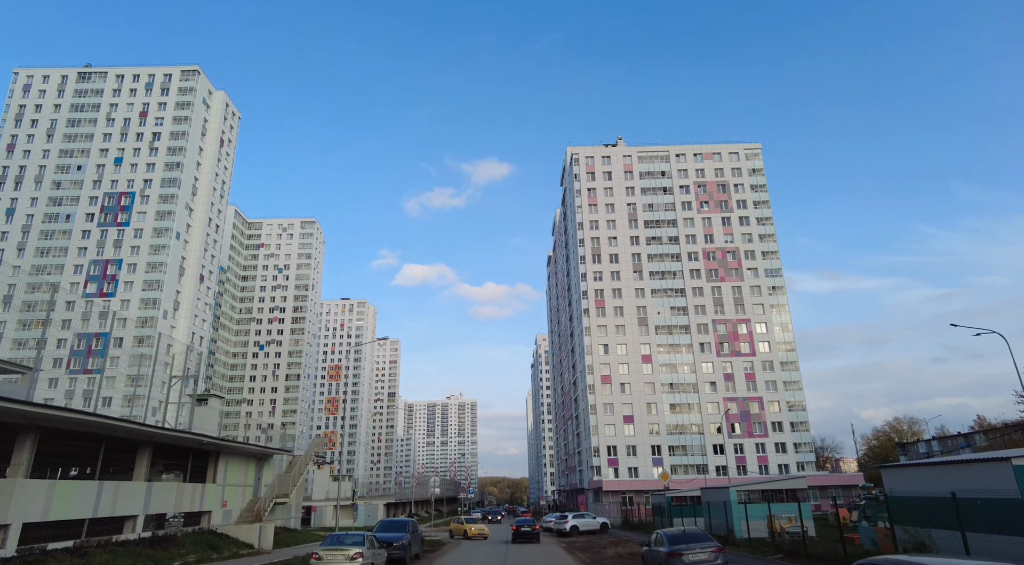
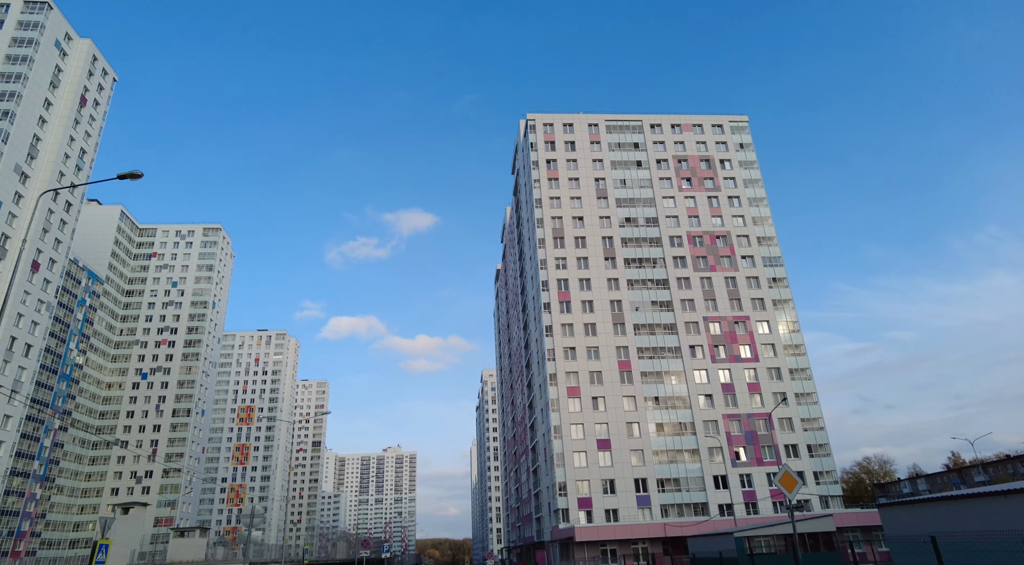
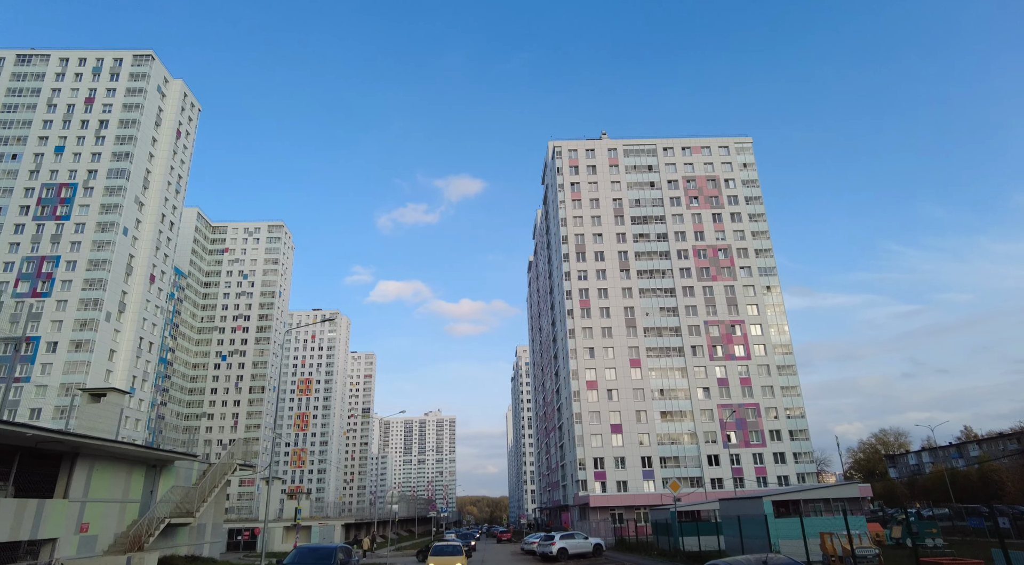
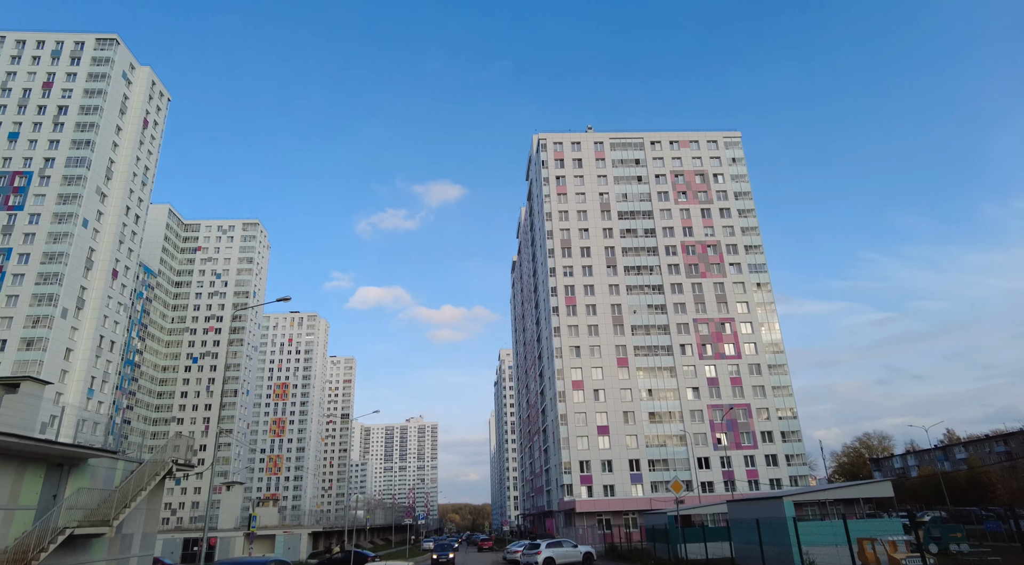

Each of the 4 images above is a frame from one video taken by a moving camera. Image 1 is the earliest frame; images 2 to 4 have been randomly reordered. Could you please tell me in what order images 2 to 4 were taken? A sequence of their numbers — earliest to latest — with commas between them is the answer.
3, 4, 2
